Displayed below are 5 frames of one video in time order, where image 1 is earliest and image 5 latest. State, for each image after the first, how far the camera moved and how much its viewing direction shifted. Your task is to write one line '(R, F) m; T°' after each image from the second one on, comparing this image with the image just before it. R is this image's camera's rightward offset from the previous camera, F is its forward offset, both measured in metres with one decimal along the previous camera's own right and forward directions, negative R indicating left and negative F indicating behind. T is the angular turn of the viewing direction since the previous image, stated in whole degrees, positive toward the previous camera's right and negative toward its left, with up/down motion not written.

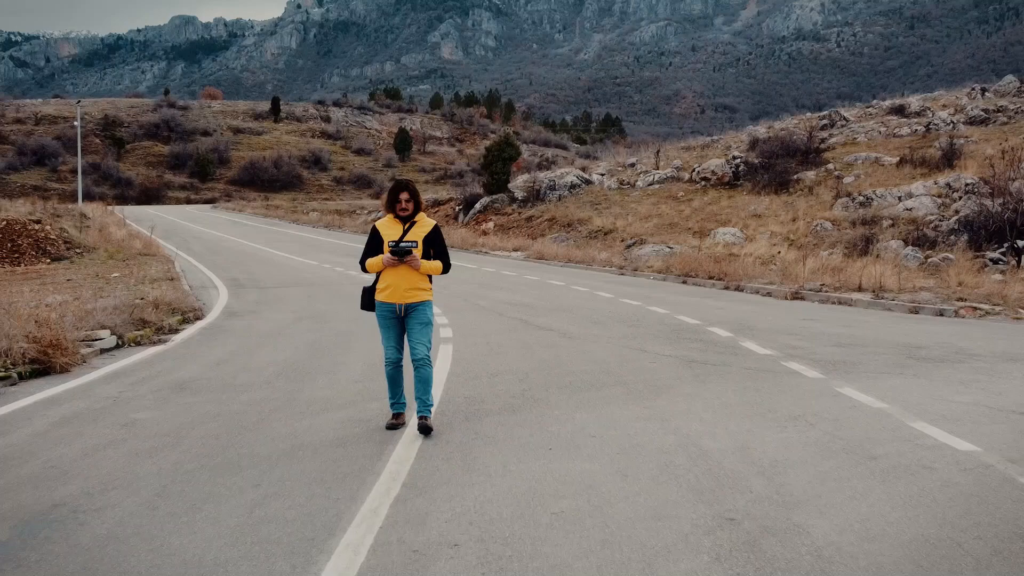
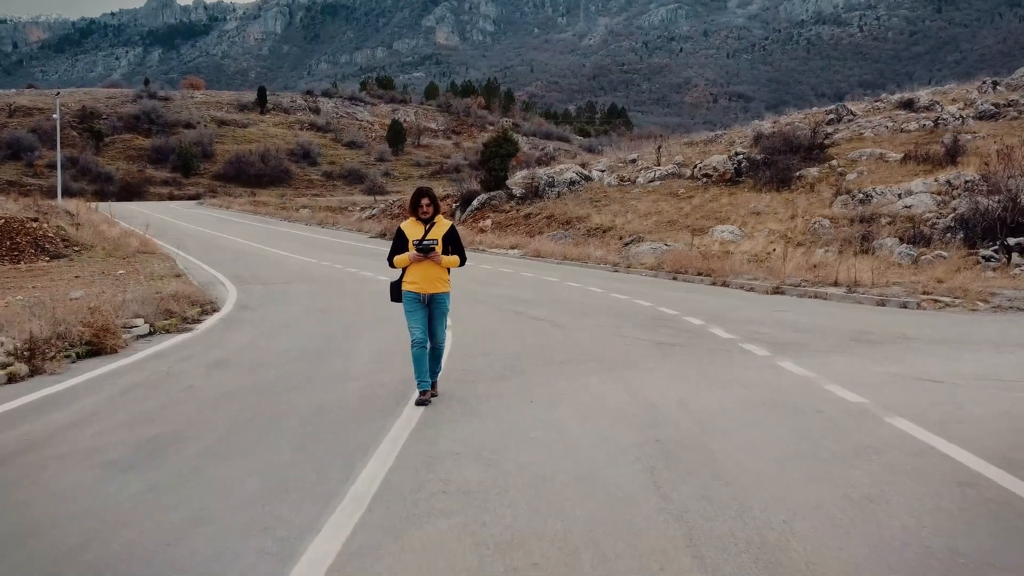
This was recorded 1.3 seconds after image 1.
(+0.1, -1.1) m; 0°
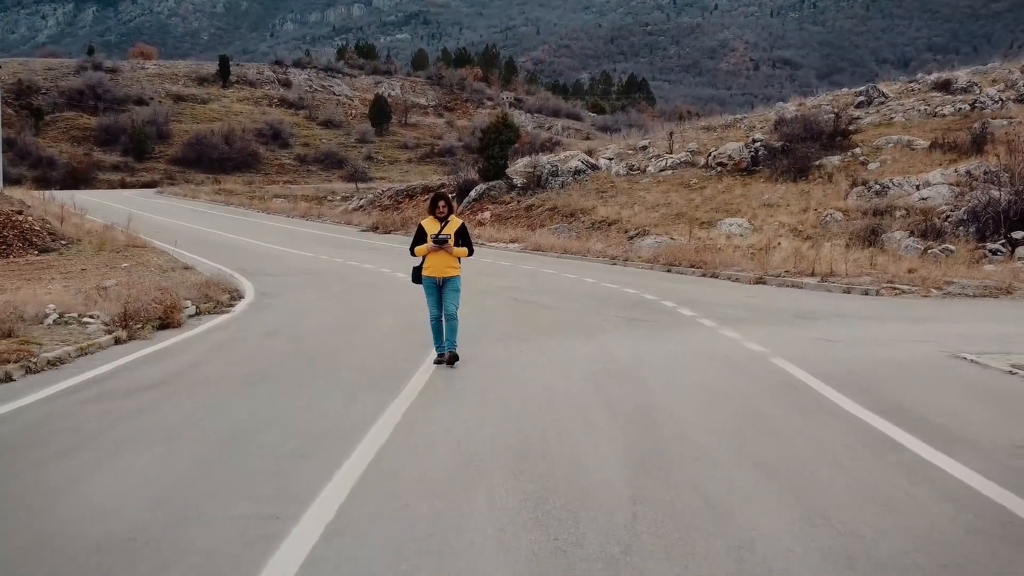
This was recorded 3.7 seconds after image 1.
(+0.1, -1.8) m; 0°
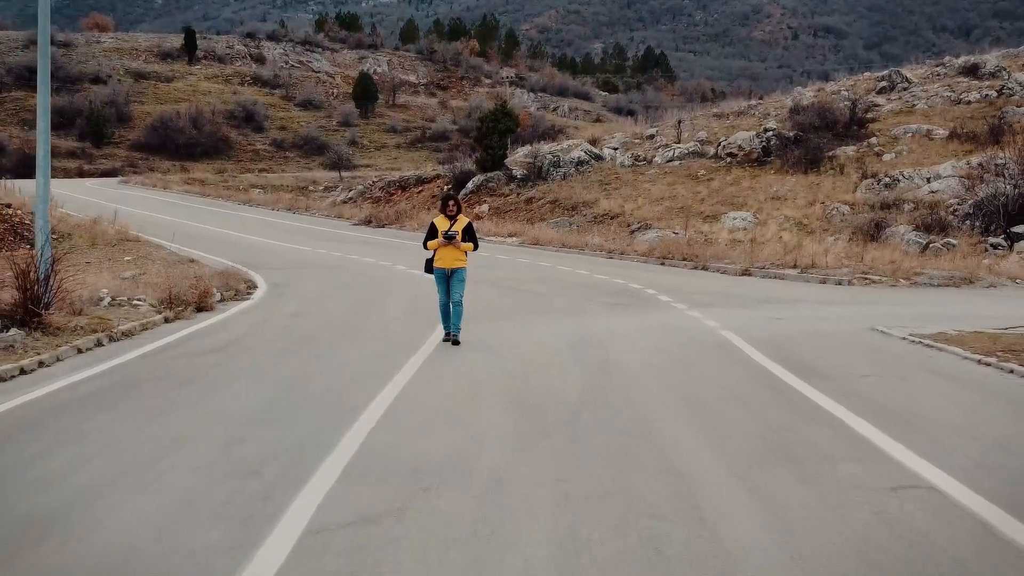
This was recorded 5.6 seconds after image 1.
(+0.1, -1.3) m; 0°
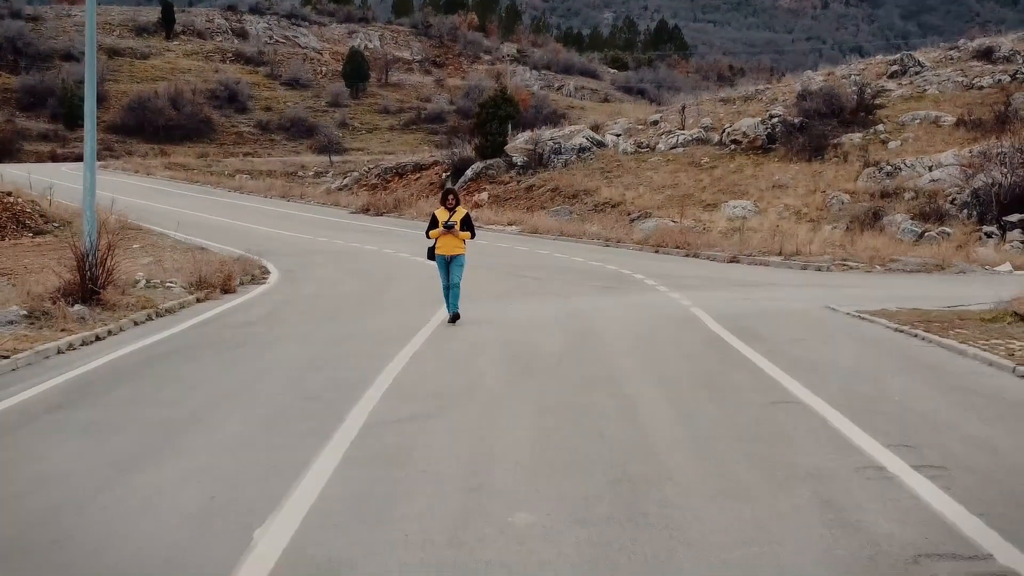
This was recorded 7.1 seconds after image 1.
(0.0, -1.0) m; 0°
